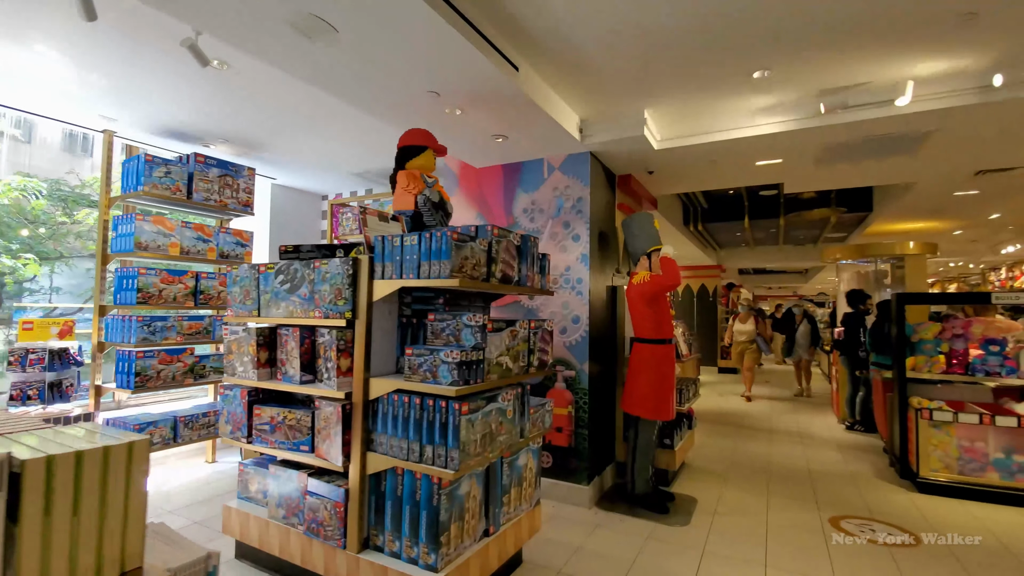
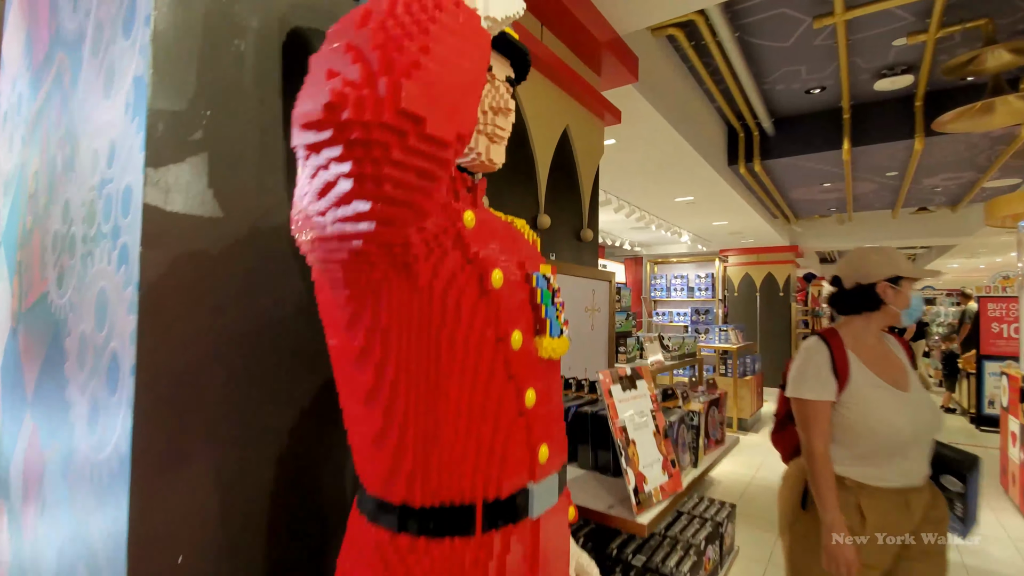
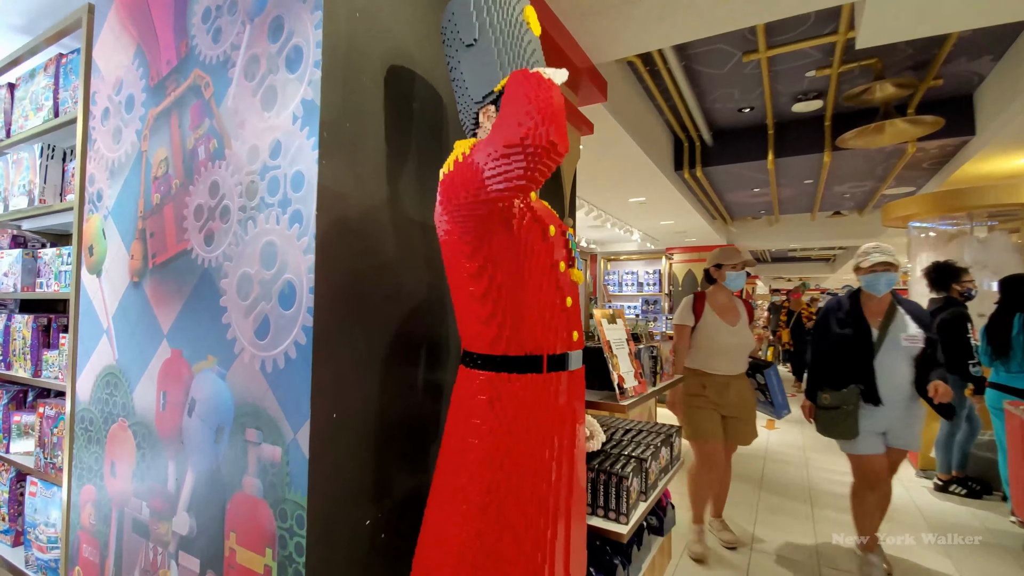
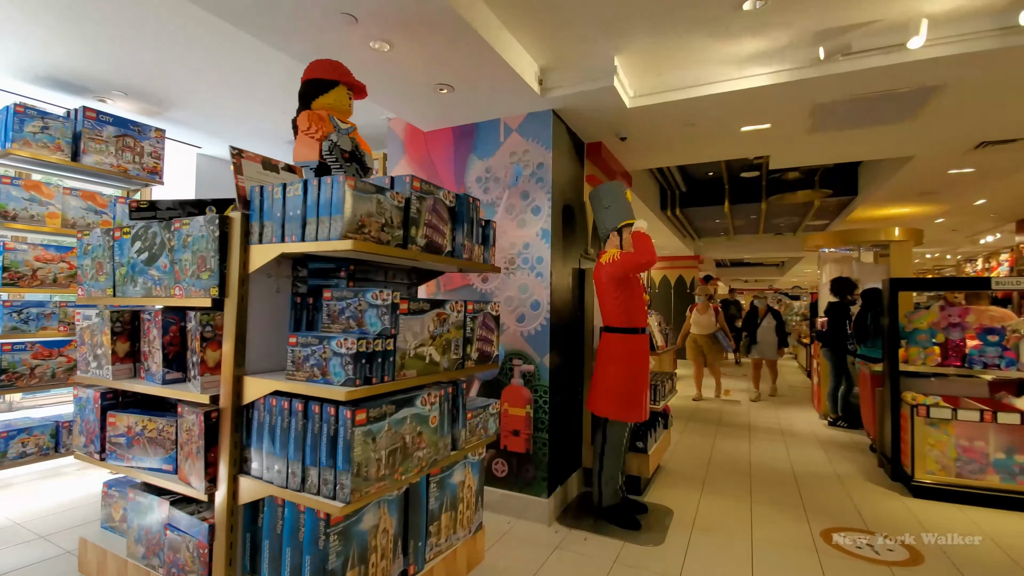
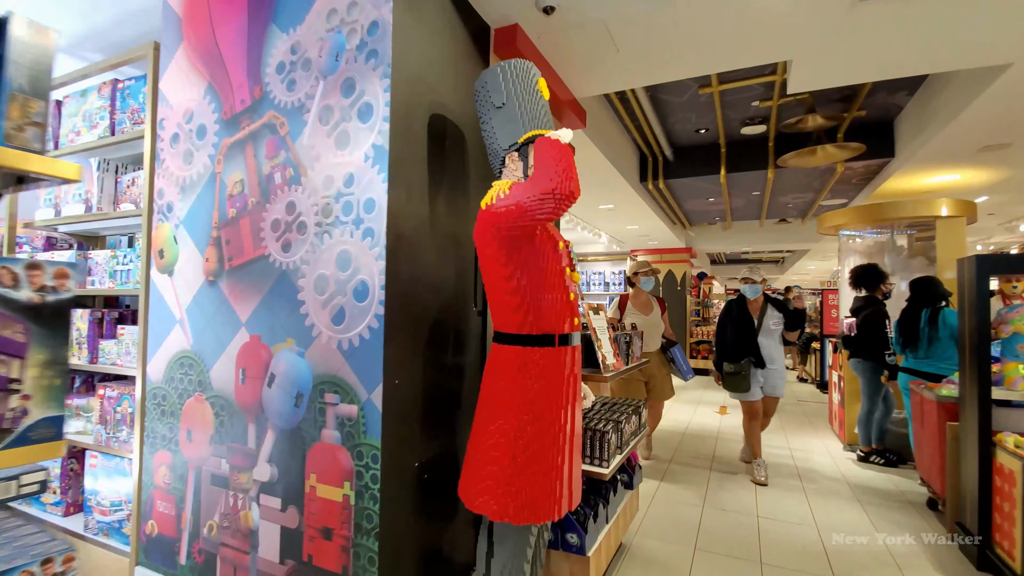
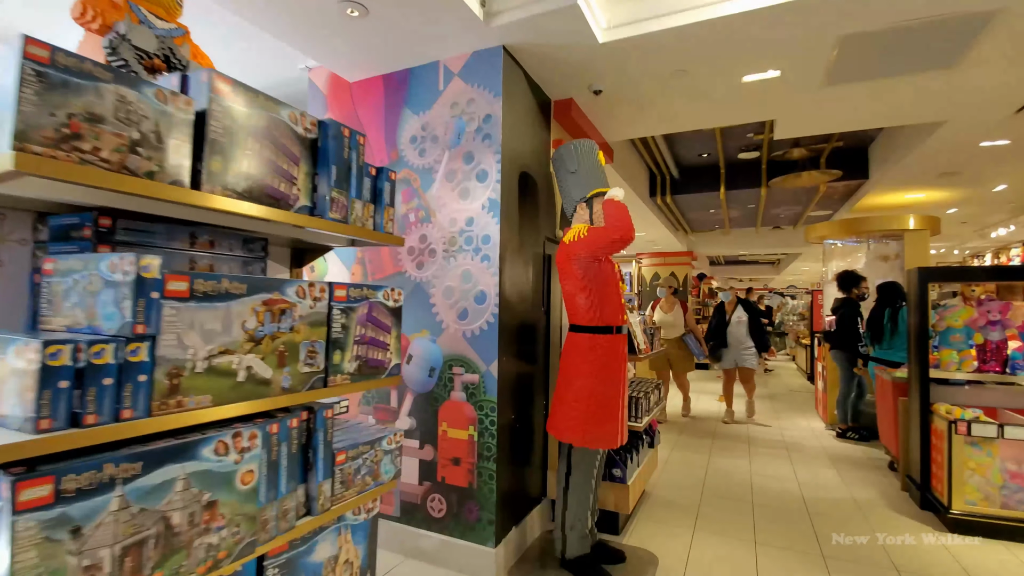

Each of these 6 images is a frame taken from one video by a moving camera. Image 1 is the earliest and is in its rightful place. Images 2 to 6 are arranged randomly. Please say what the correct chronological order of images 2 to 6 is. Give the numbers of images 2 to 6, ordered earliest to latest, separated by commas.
4, 6, 5, 3, 2
